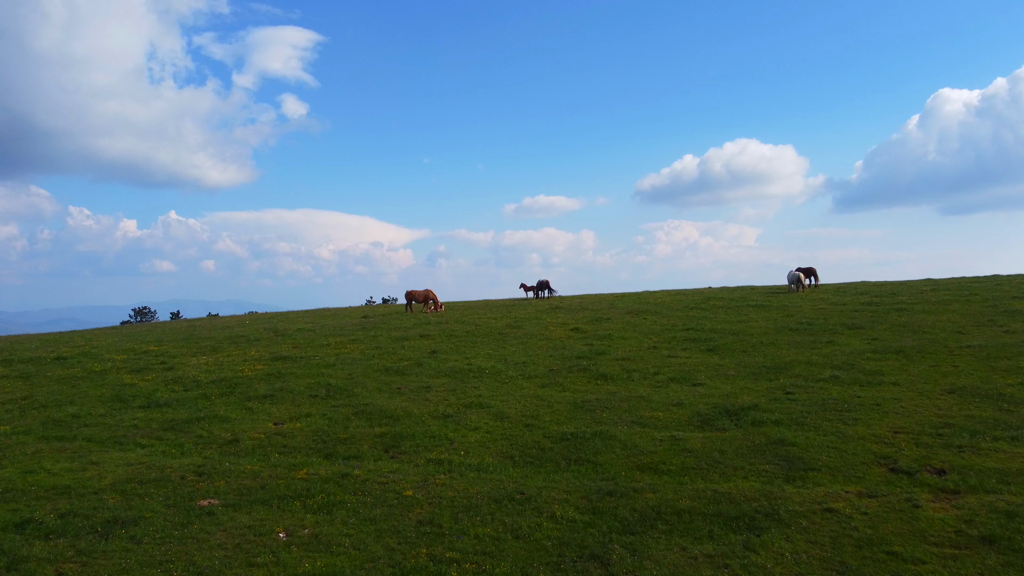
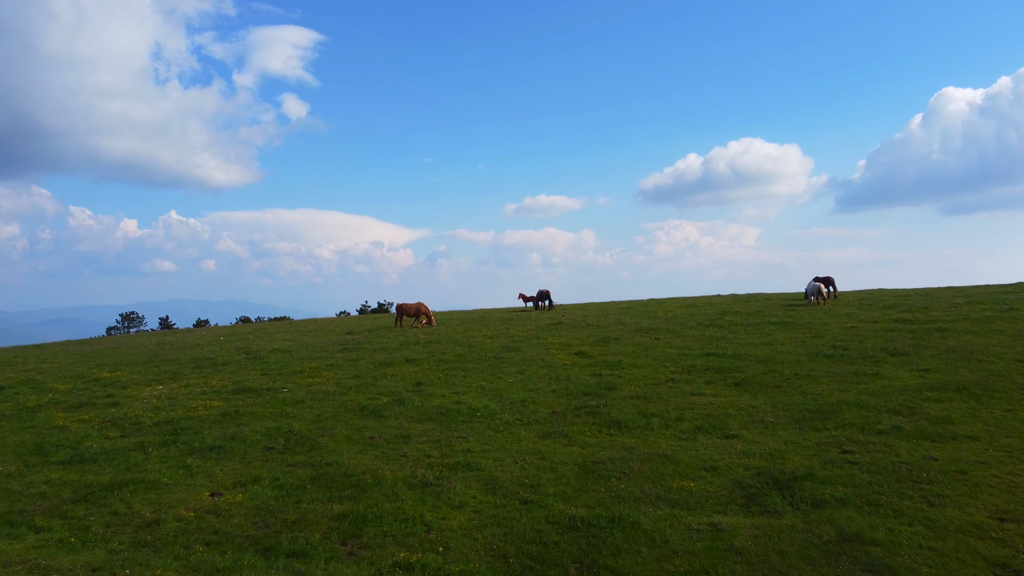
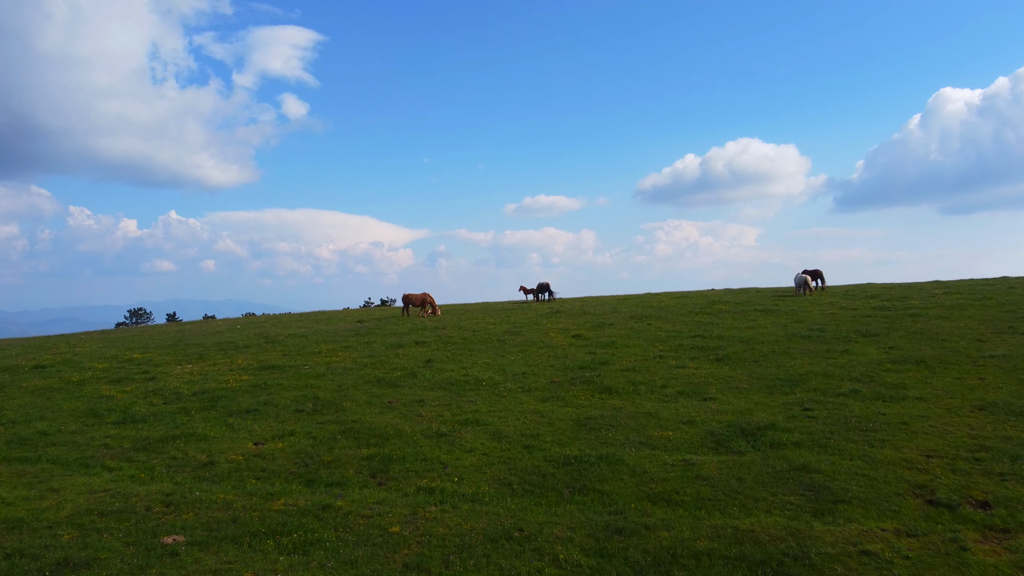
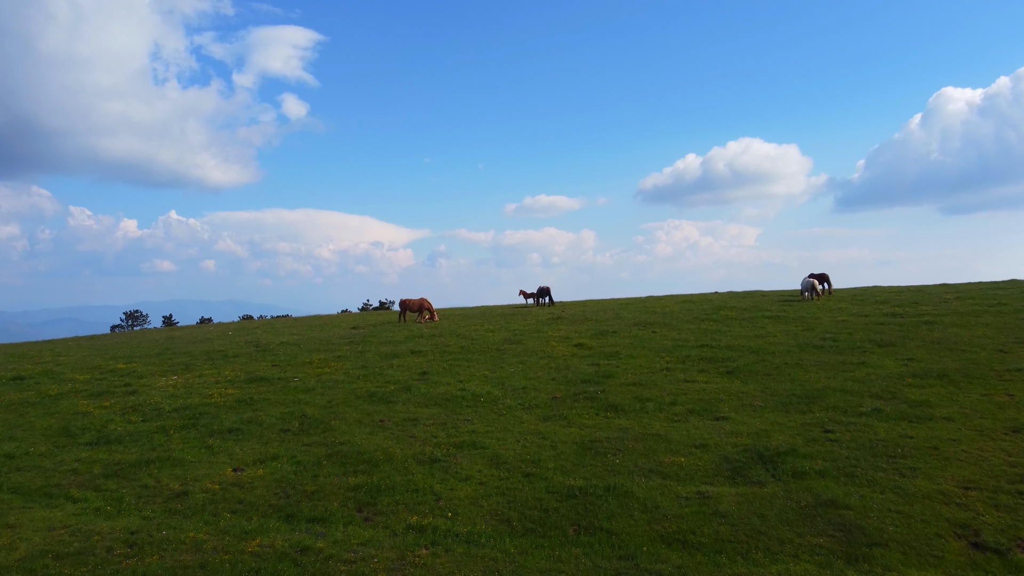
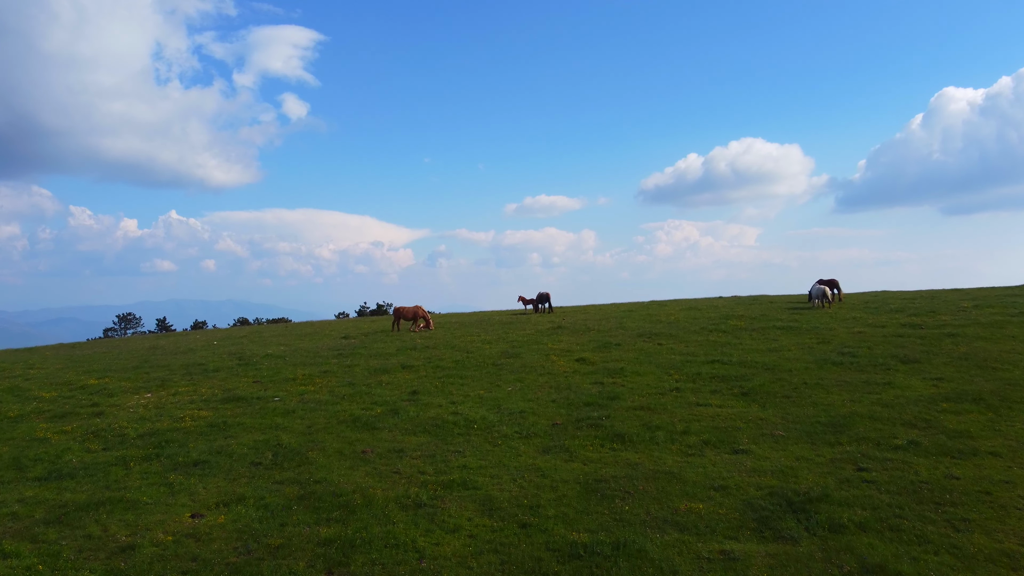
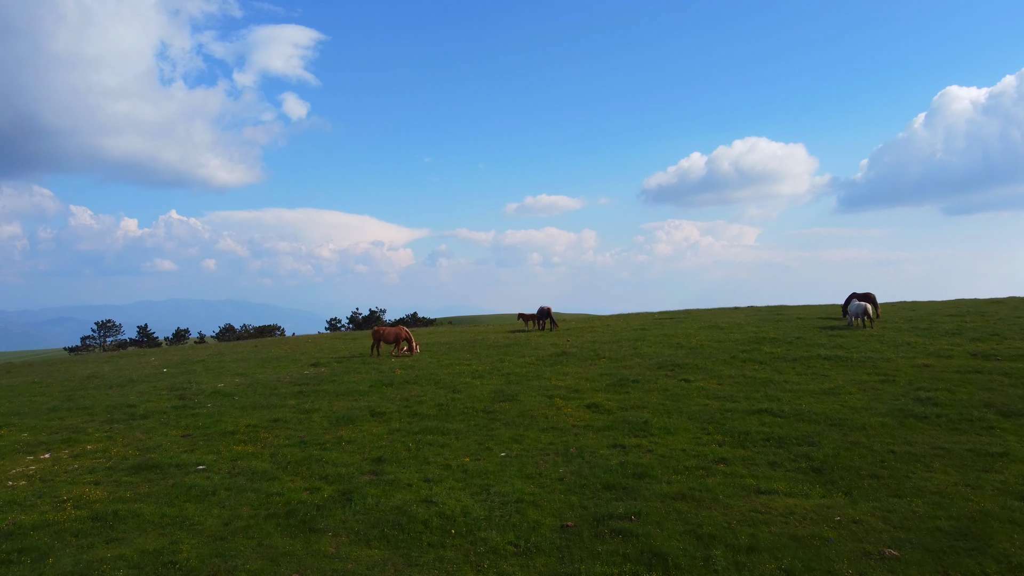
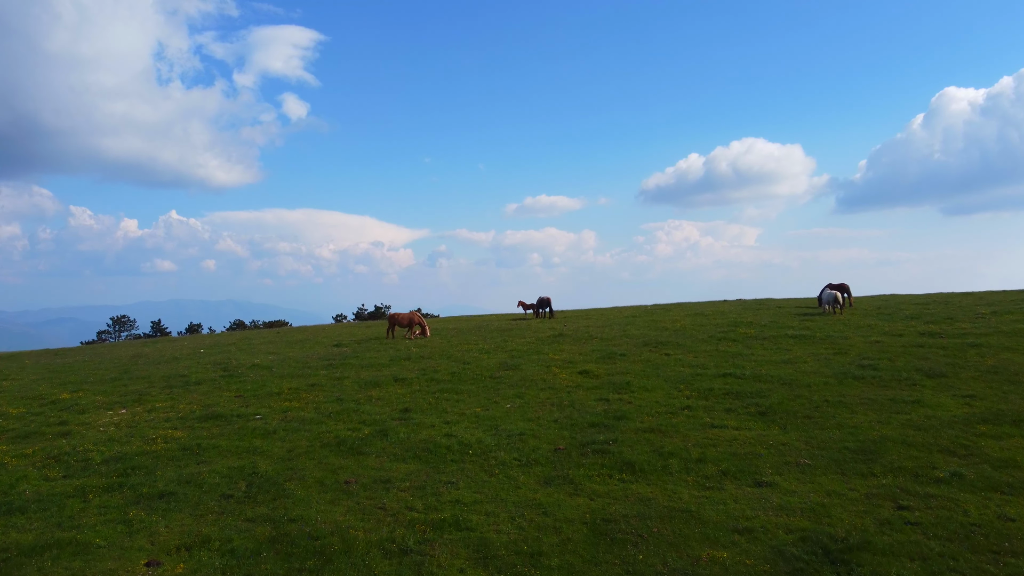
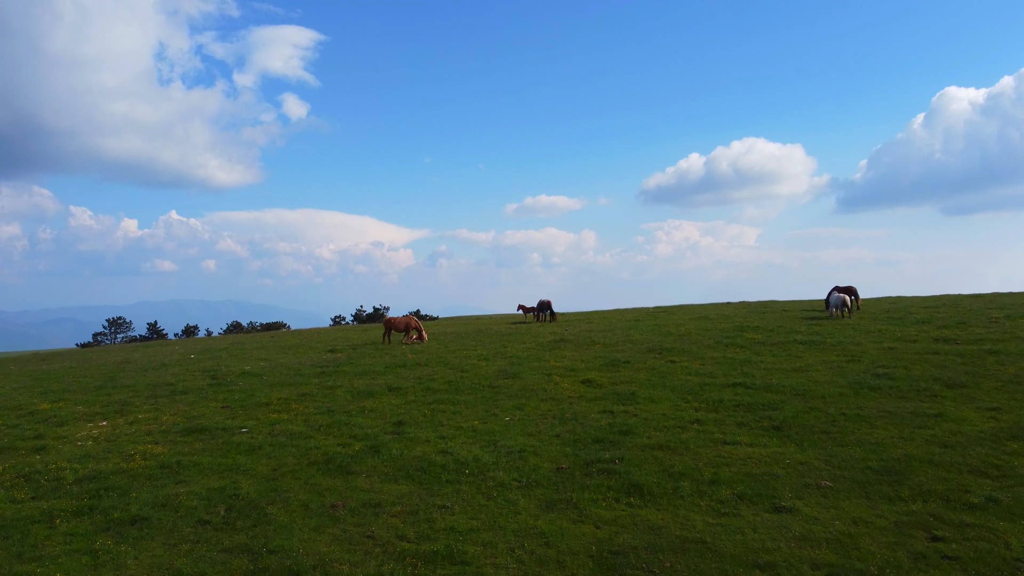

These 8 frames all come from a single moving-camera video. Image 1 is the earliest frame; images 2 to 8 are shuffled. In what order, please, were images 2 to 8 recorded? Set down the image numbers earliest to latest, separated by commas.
3, 4, 2, 5, 7, 8, 6
